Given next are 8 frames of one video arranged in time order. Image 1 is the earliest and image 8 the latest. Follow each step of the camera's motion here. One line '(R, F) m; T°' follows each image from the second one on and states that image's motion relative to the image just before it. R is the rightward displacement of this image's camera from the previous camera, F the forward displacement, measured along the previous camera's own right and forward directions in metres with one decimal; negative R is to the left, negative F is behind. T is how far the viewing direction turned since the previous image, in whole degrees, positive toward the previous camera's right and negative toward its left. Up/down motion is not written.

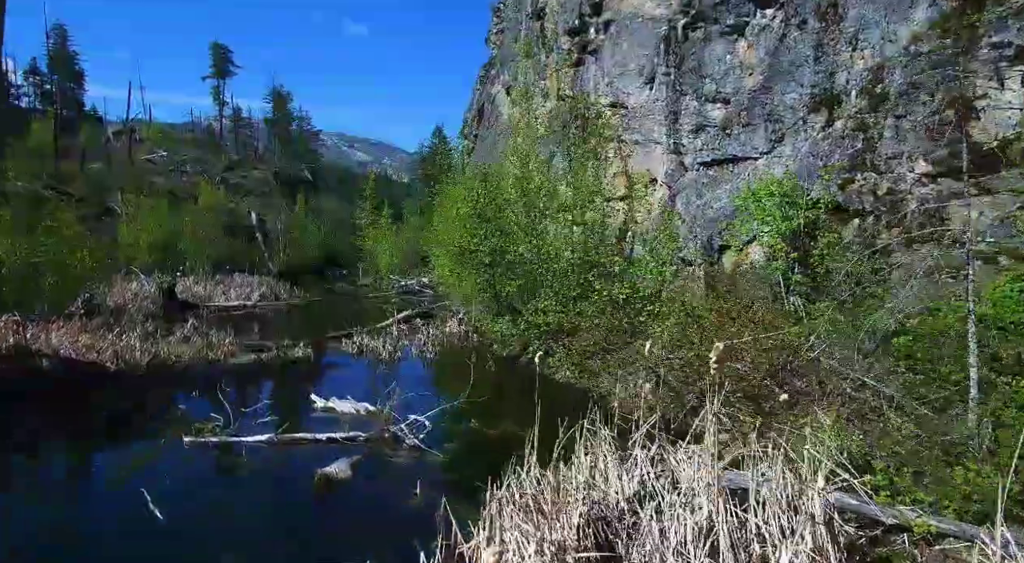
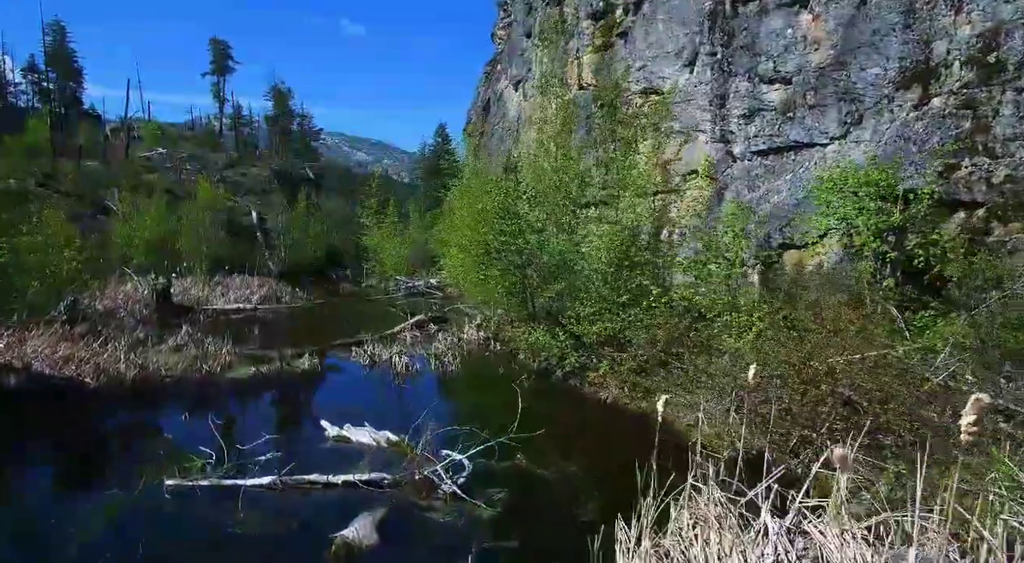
(-0.9, +2.2) m; 0°
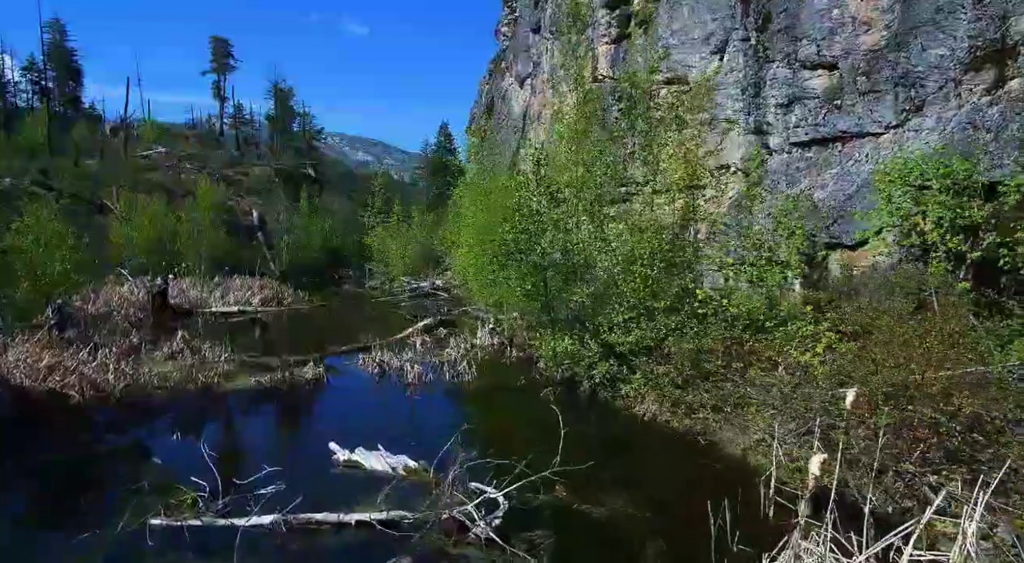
(-0.5, +1.4) m; 0°
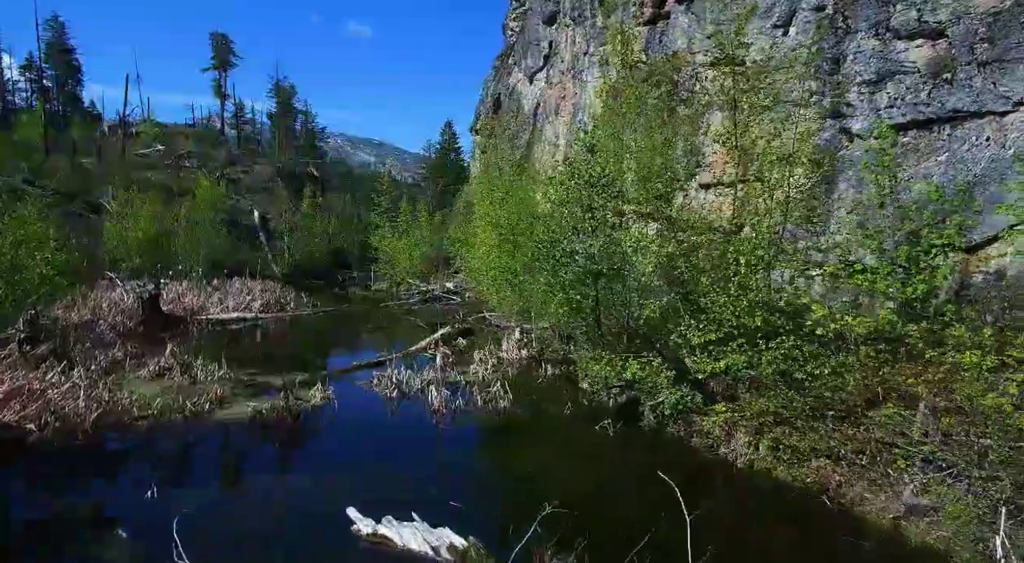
(-0.9, +2.5) m; 0°
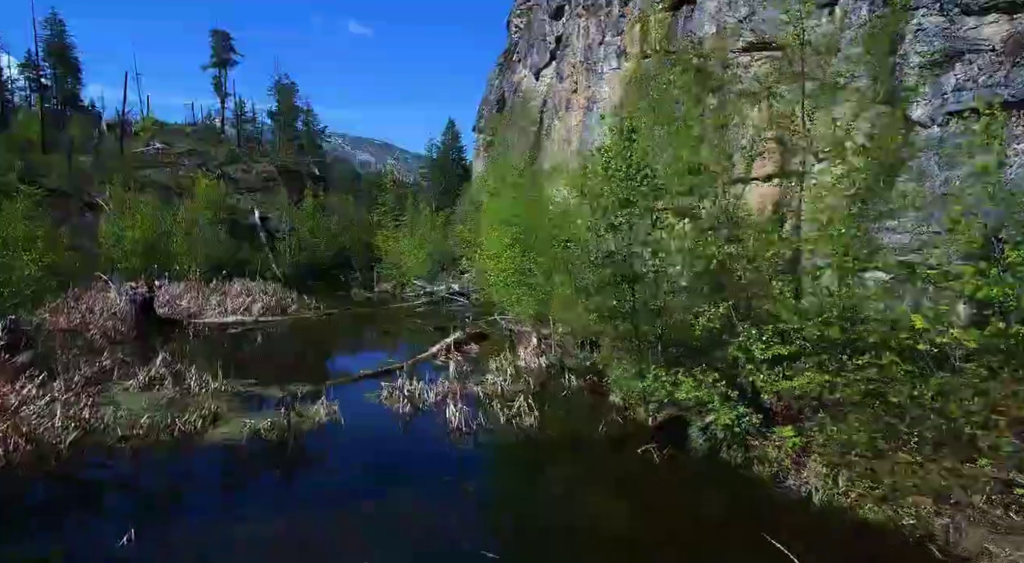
(-0.5, +1.4) m; 0°
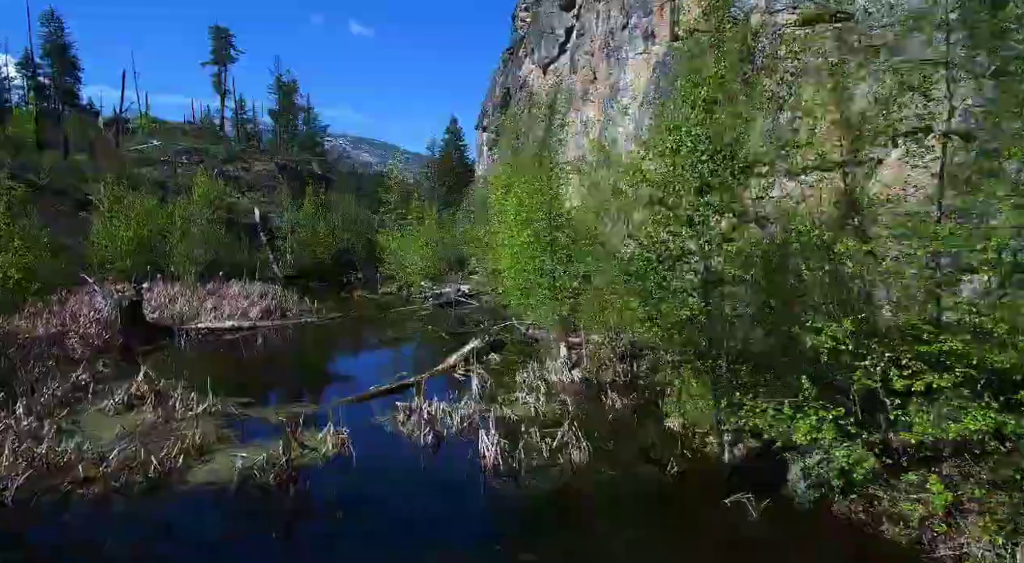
(-0.8, +2.1) m; 0°
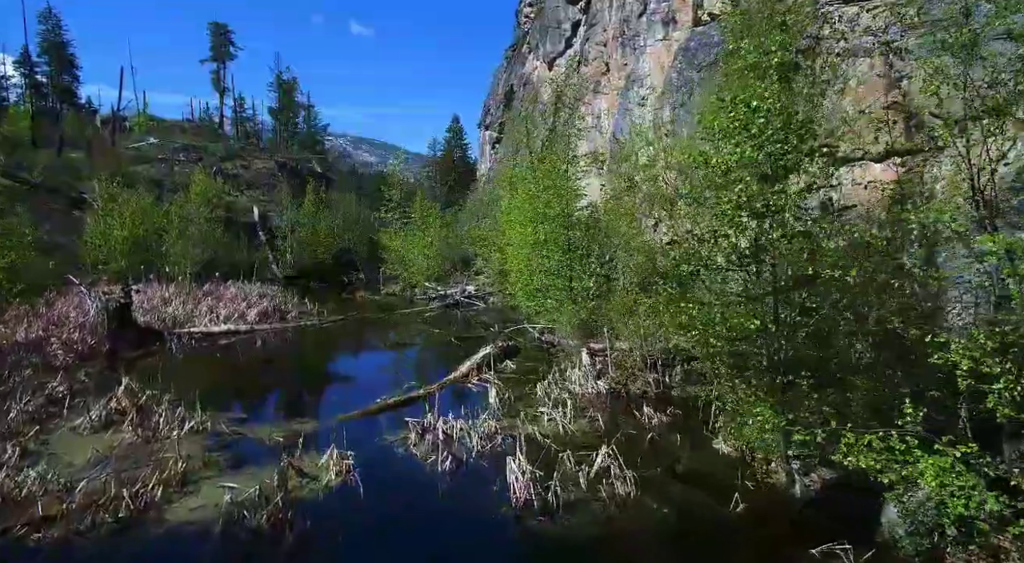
(-0.5, +1.5) m; 0°
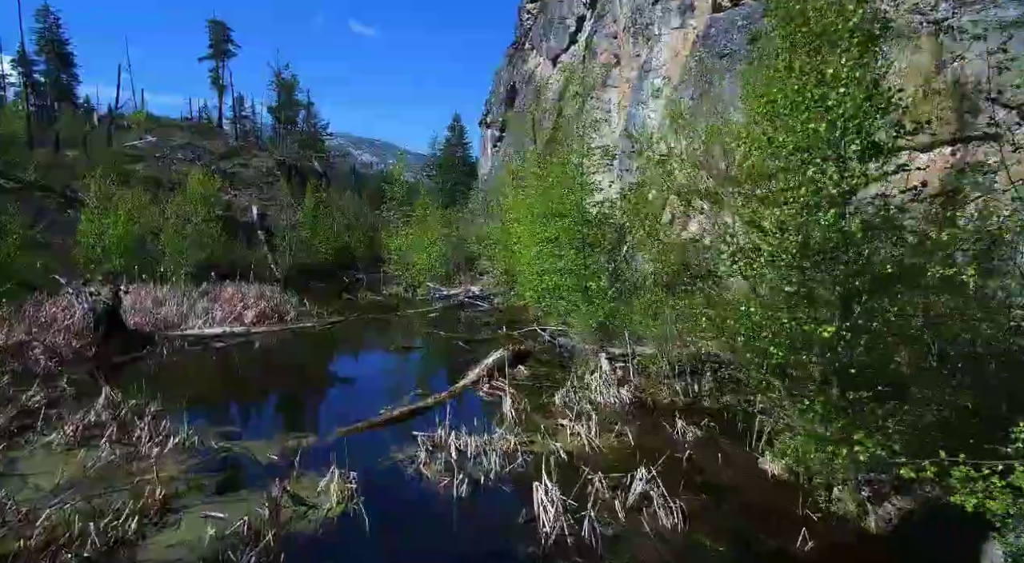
(-0.3, +1.2) m; 0°
